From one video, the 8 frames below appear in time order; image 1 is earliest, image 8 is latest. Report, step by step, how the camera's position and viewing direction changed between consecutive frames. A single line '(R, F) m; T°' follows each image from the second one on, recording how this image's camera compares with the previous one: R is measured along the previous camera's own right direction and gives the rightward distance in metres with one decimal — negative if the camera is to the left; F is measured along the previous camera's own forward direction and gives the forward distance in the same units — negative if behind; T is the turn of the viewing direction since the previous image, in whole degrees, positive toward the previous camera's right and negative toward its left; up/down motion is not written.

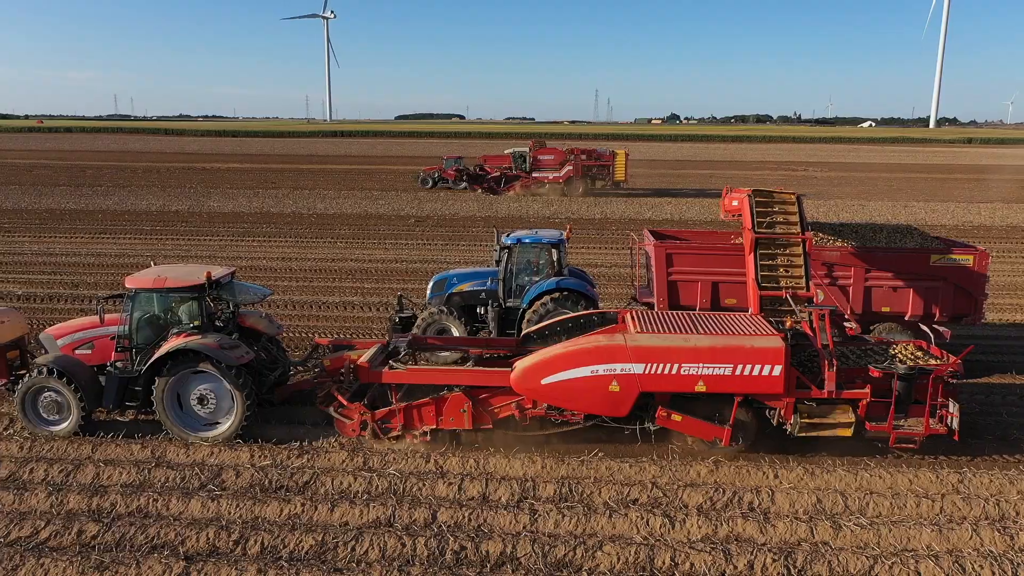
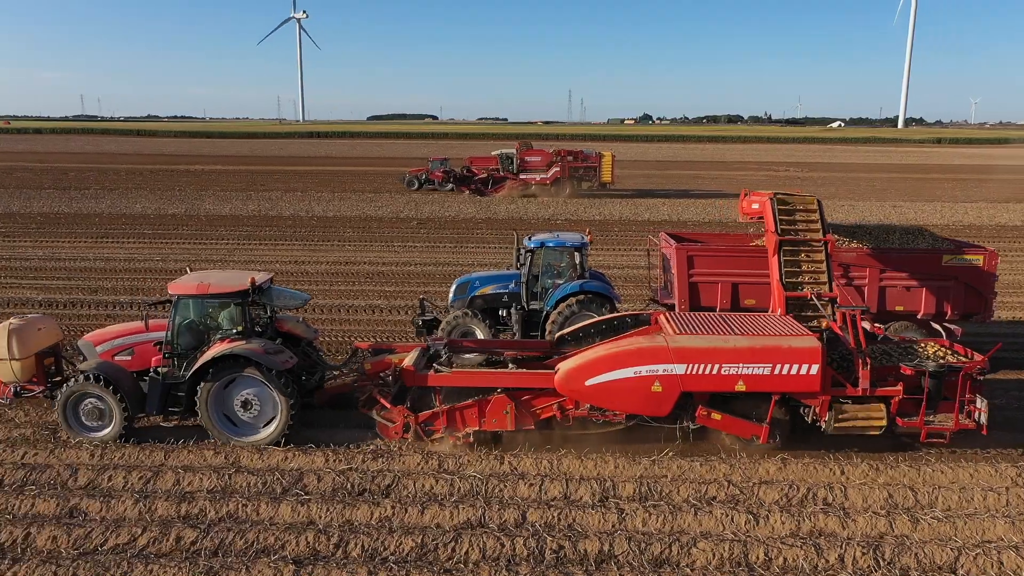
(-0.7, -0.1) m; +2°
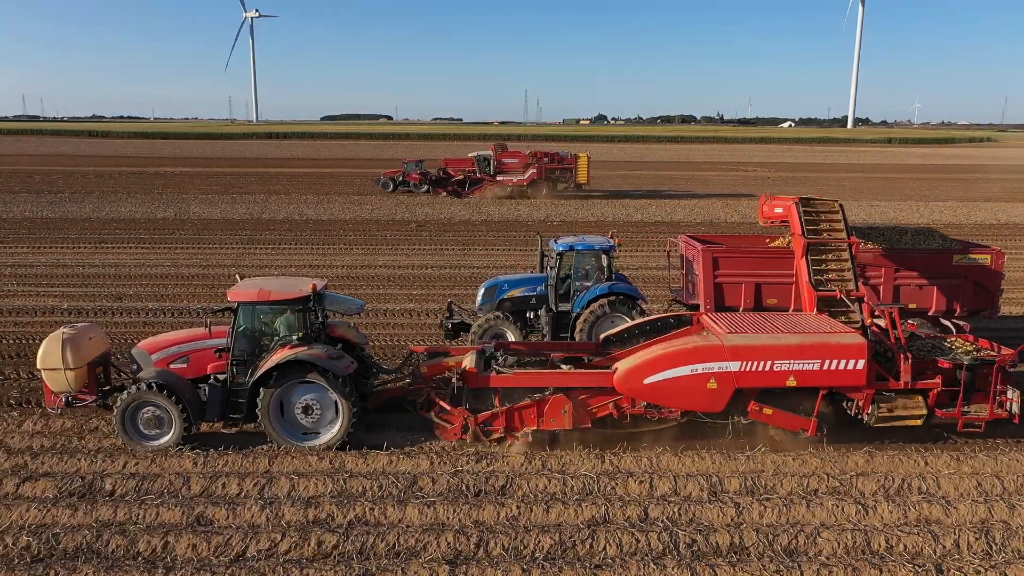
(-1.0, -0.1) m; +3°
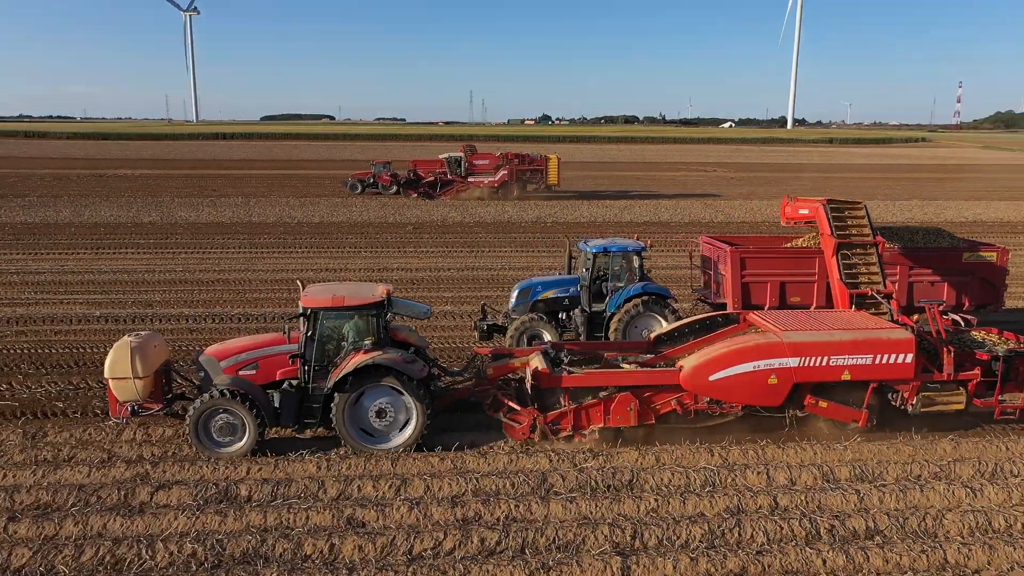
(-1.2, -0.2) m; +4°
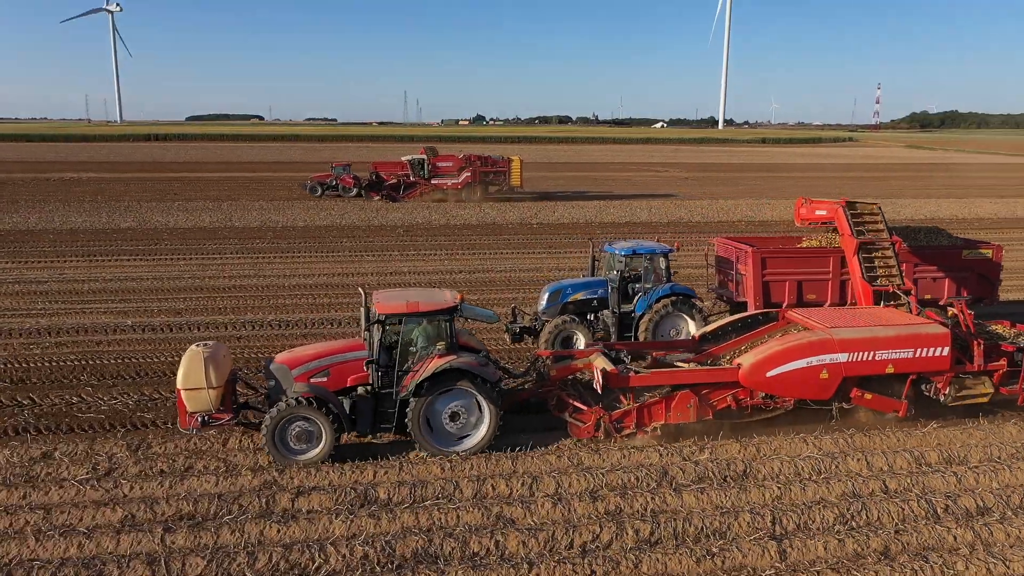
(-1.3, -0.2) m; +5°
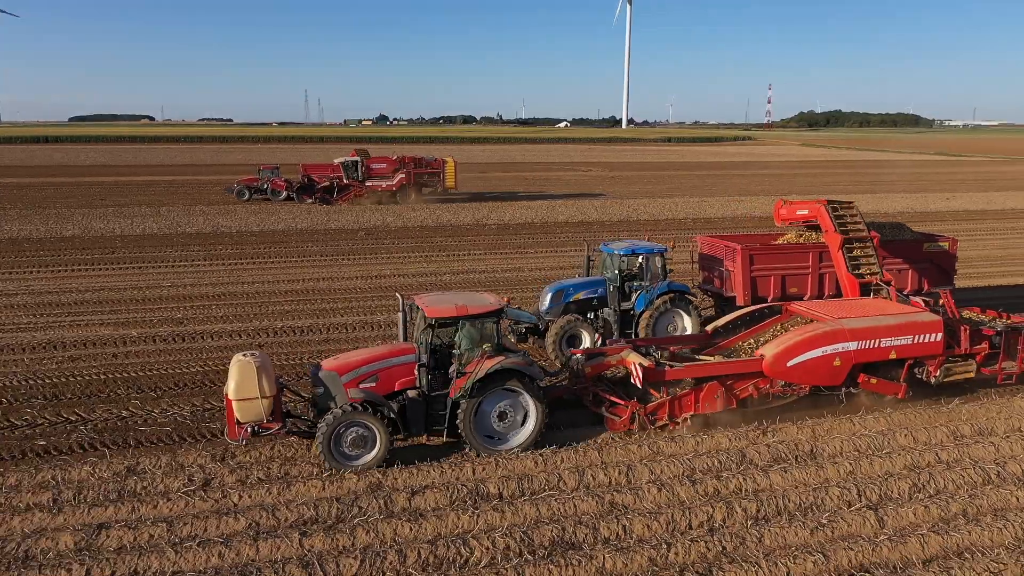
(-1.4, -0.2) m; +7°
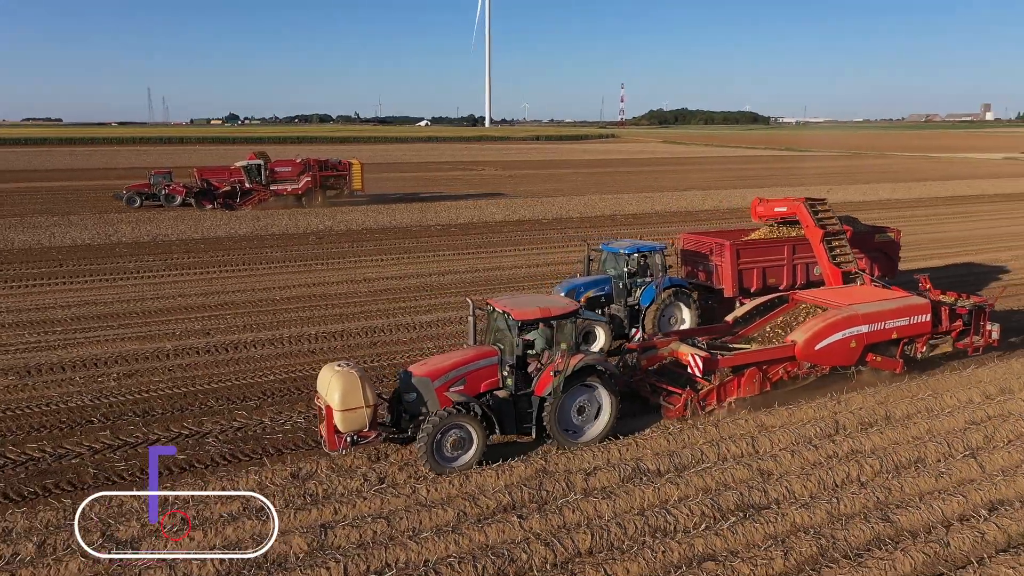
(-2.3, -0.4) m; +10°
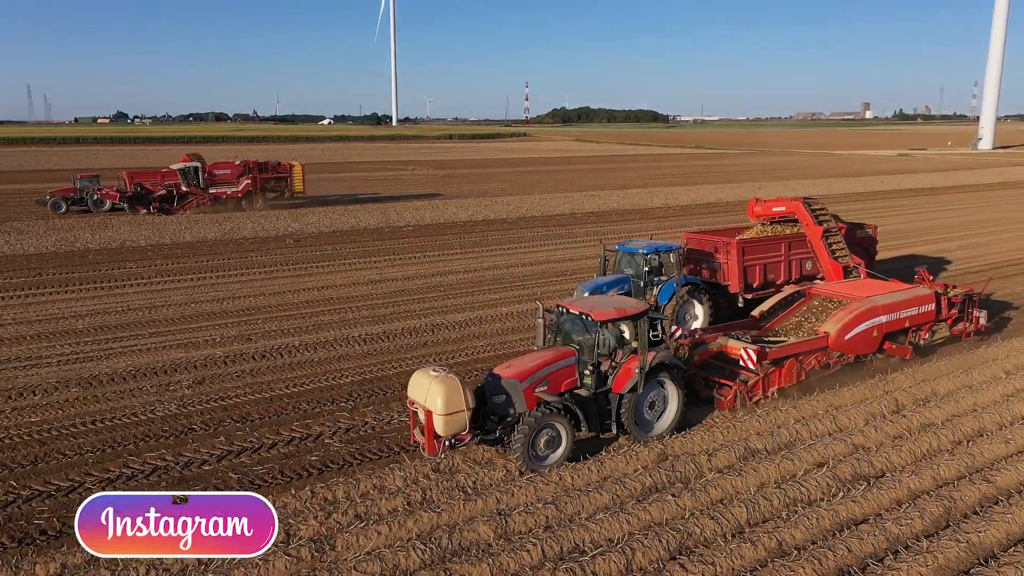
(-1.8, -0.3) m; +7°
